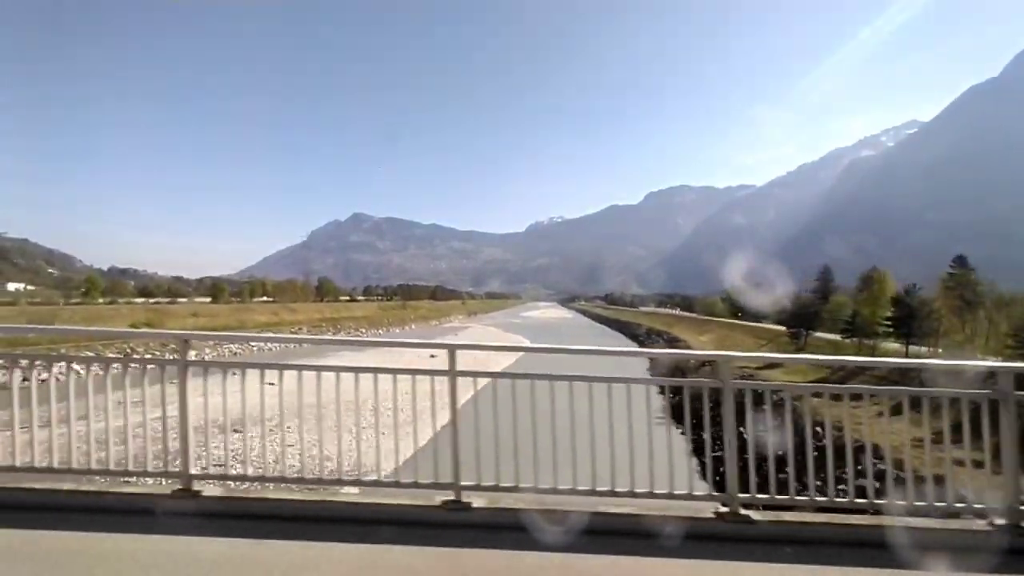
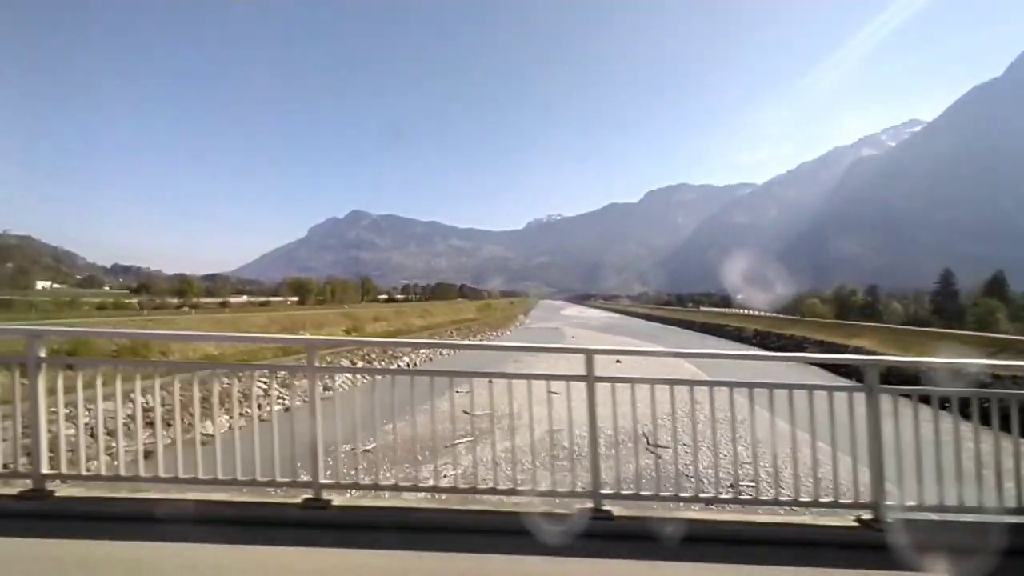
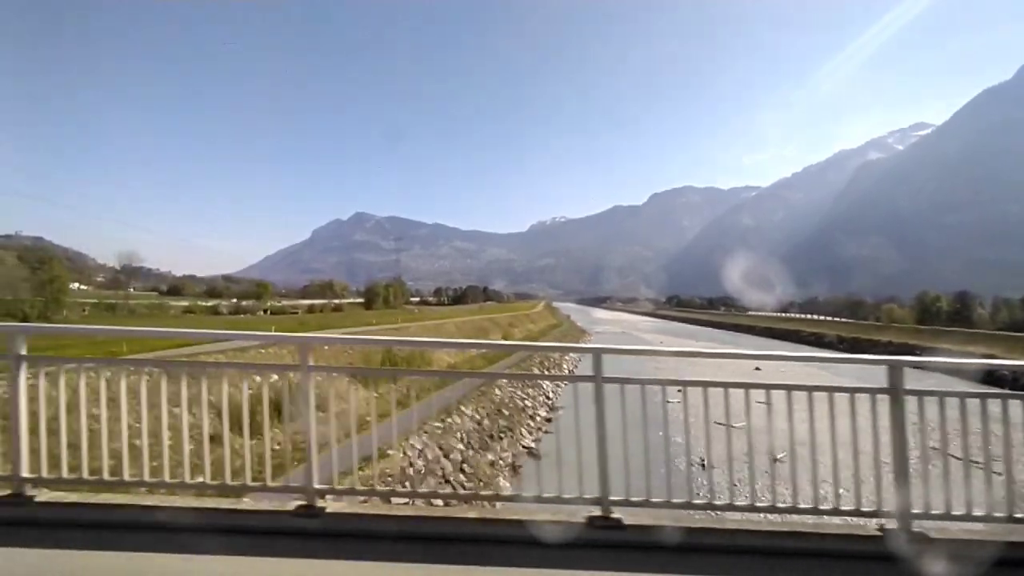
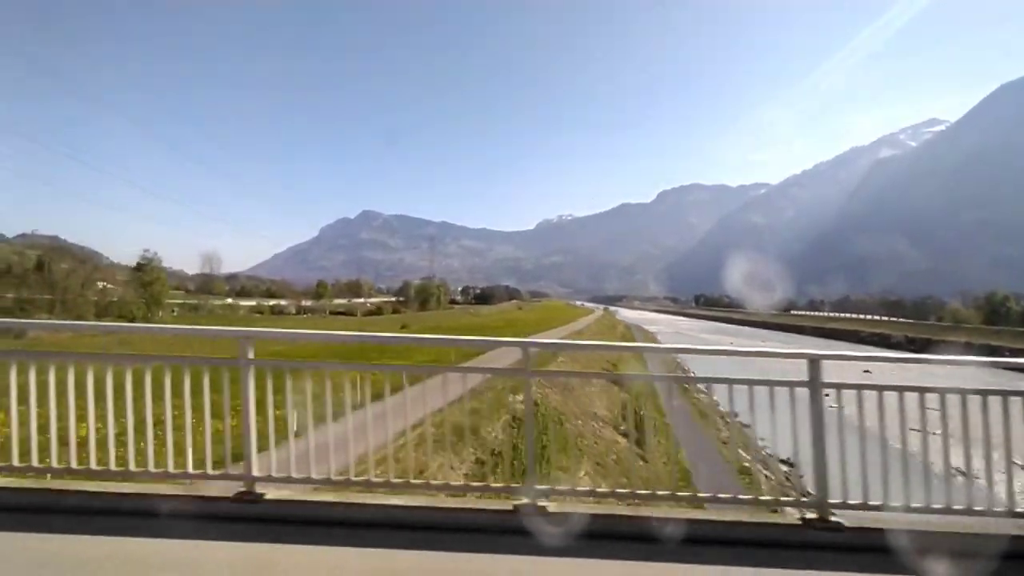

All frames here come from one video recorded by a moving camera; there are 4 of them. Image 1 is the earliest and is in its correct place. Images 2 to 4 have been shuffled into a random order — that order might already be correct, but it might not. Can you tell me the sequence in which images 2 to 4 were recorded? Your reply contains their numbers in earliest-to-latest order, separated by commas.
2, 3, 4
